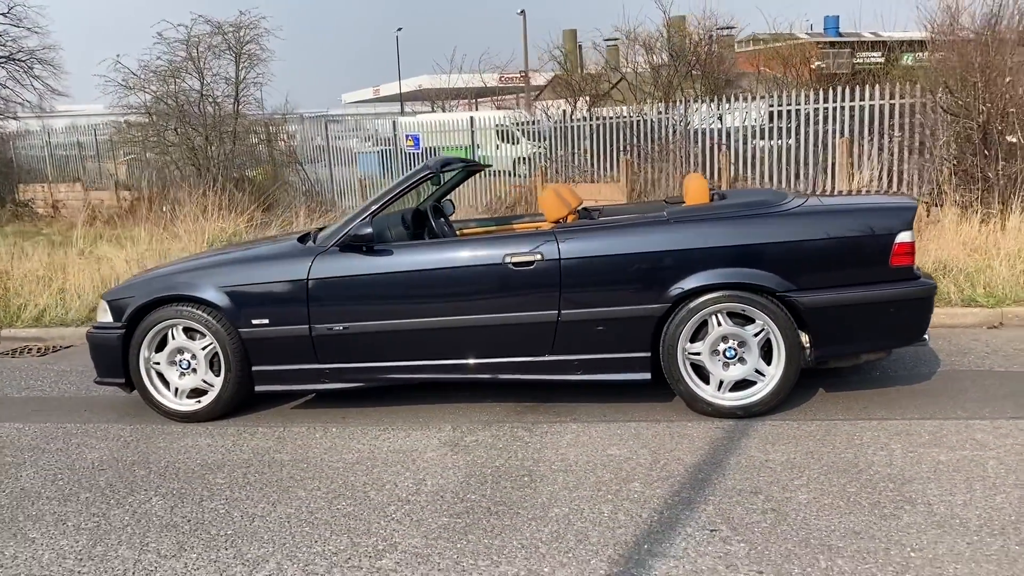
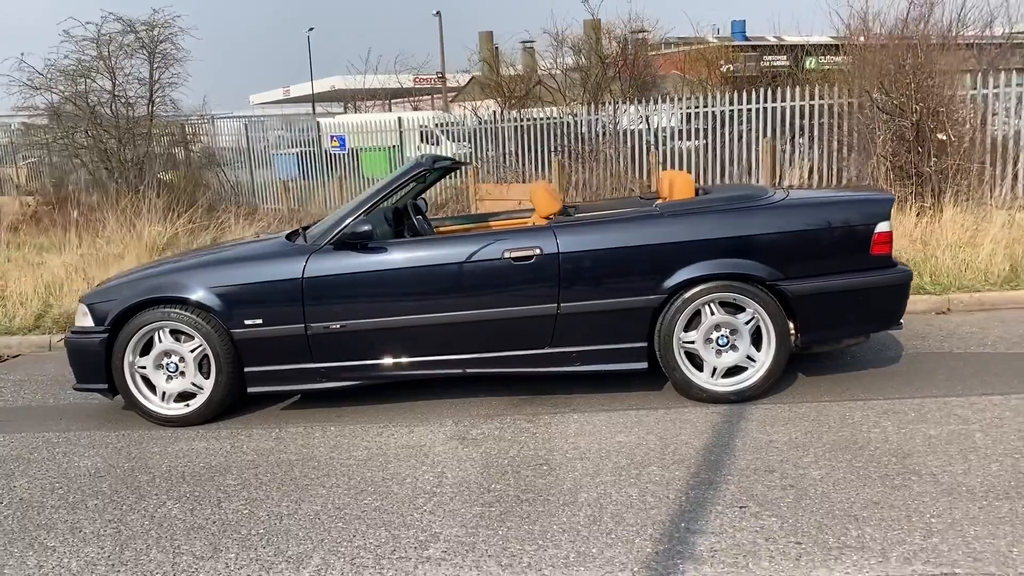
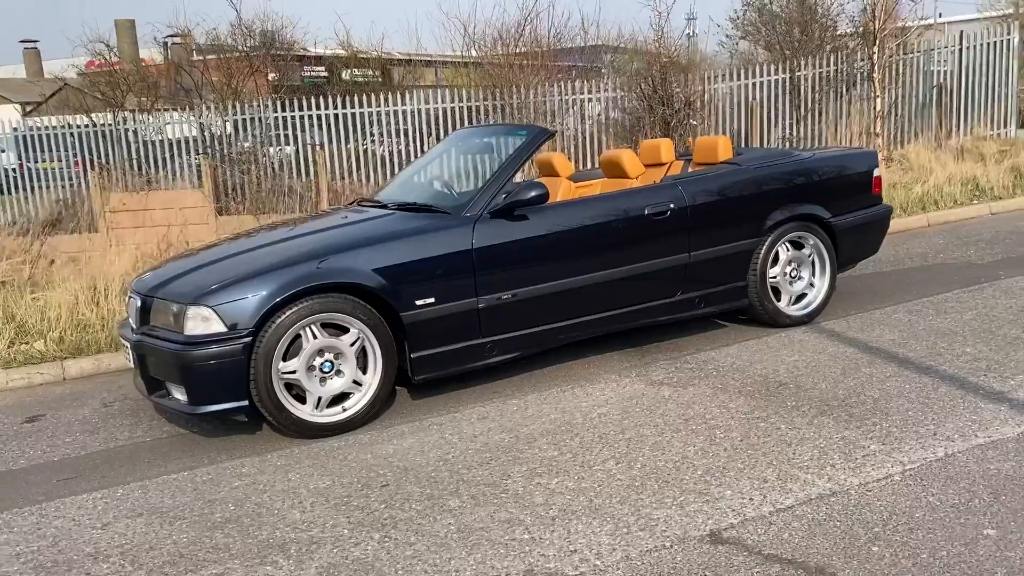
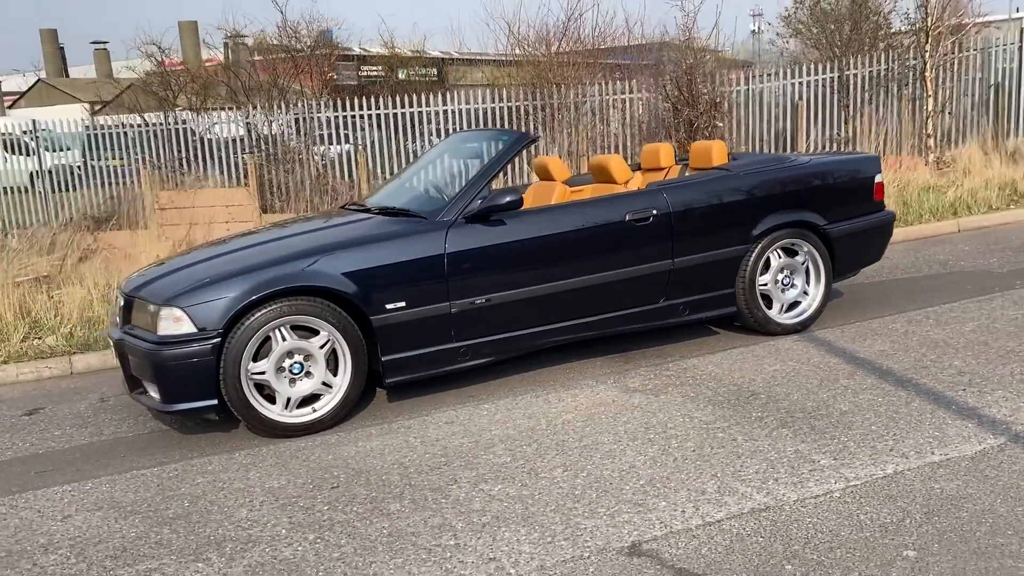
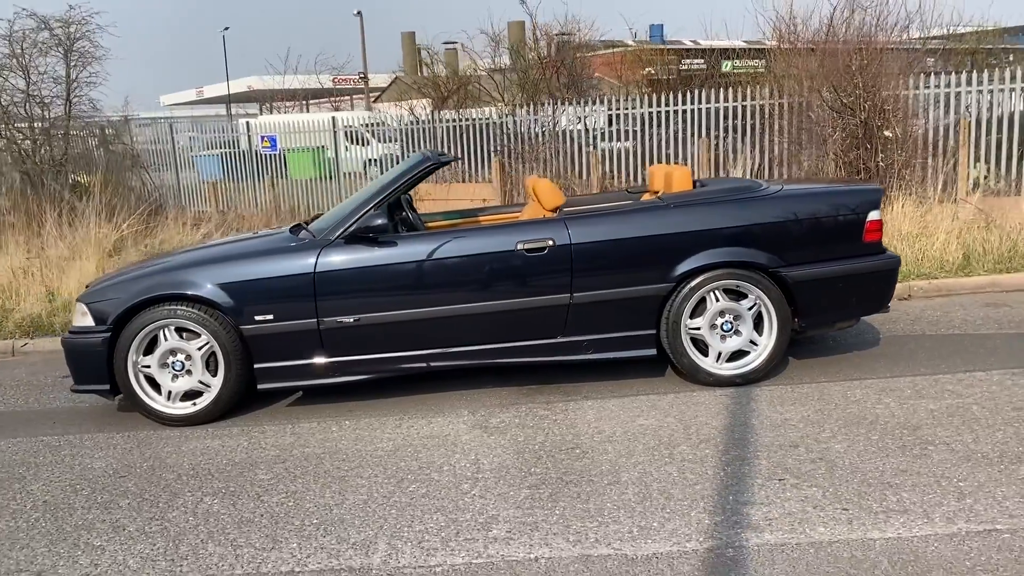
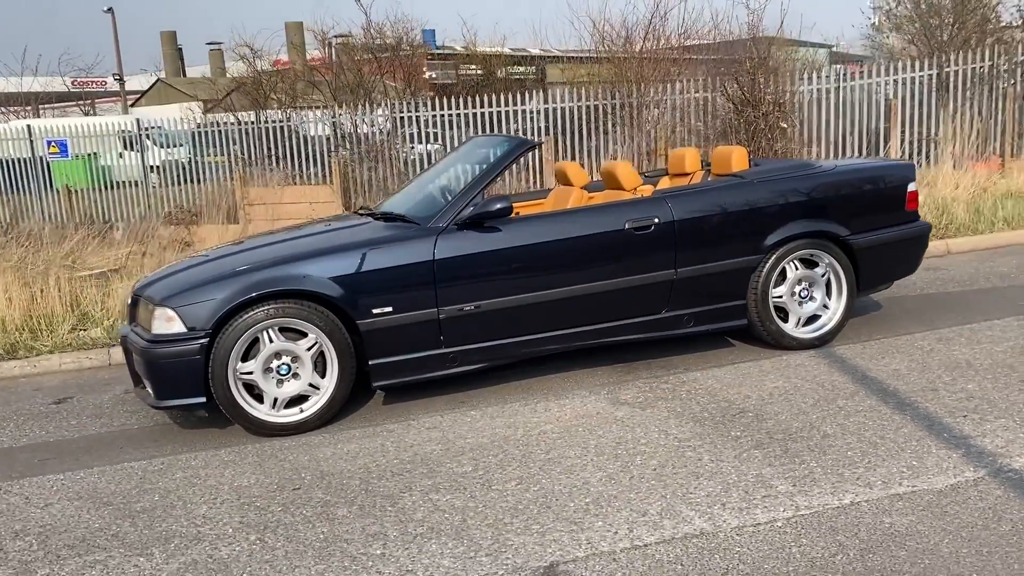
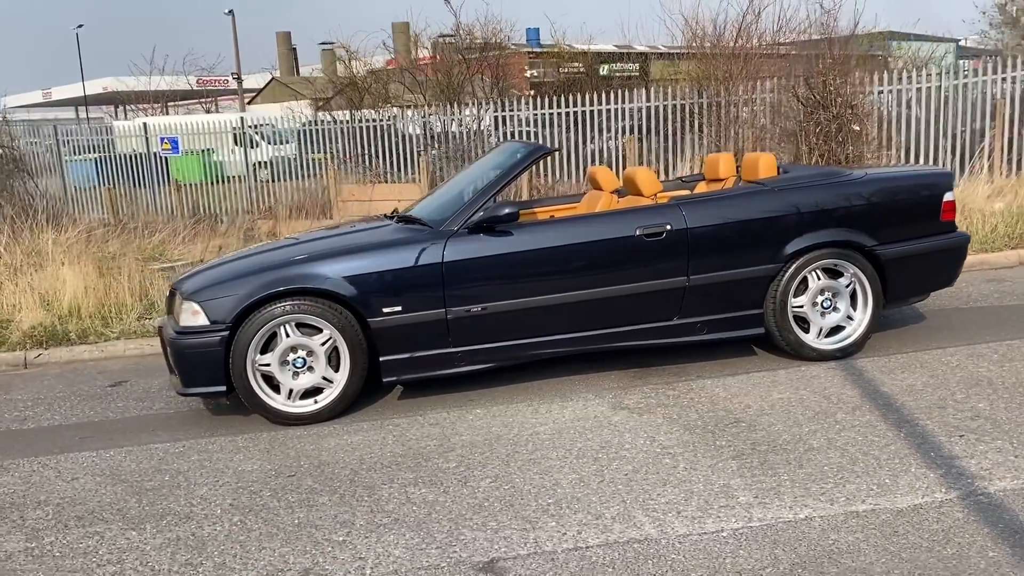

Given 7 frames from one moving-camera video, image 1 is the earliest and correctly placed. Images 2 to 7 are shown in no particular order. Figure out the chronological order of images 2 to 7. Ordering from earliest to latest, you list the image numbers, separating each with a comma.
2, 5, 7, 6, 4, 3
